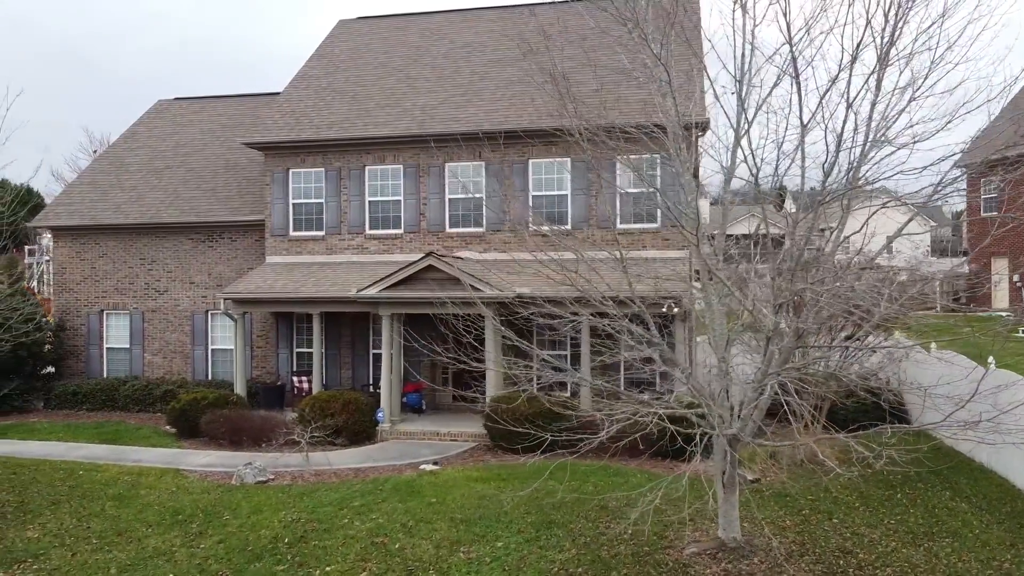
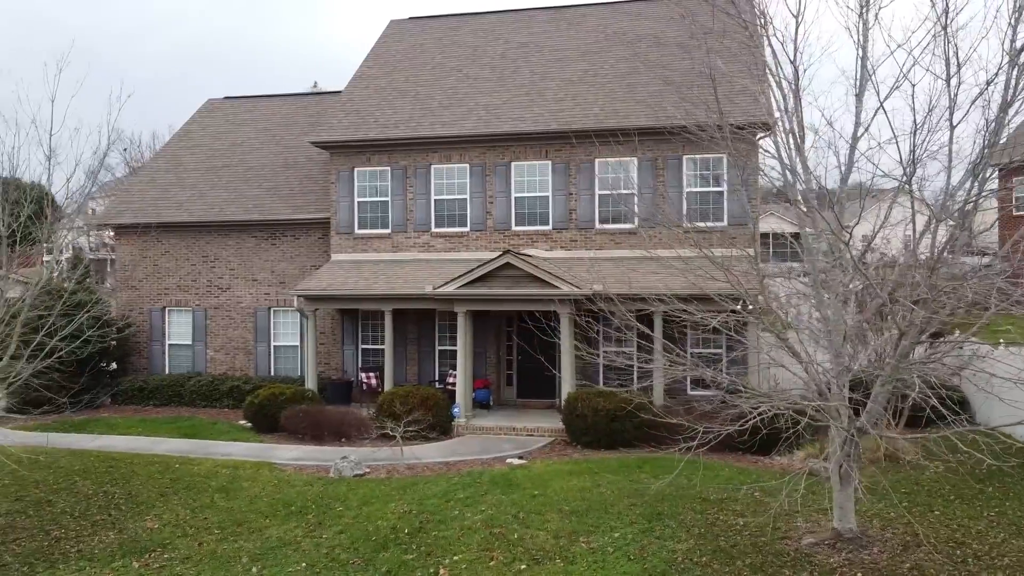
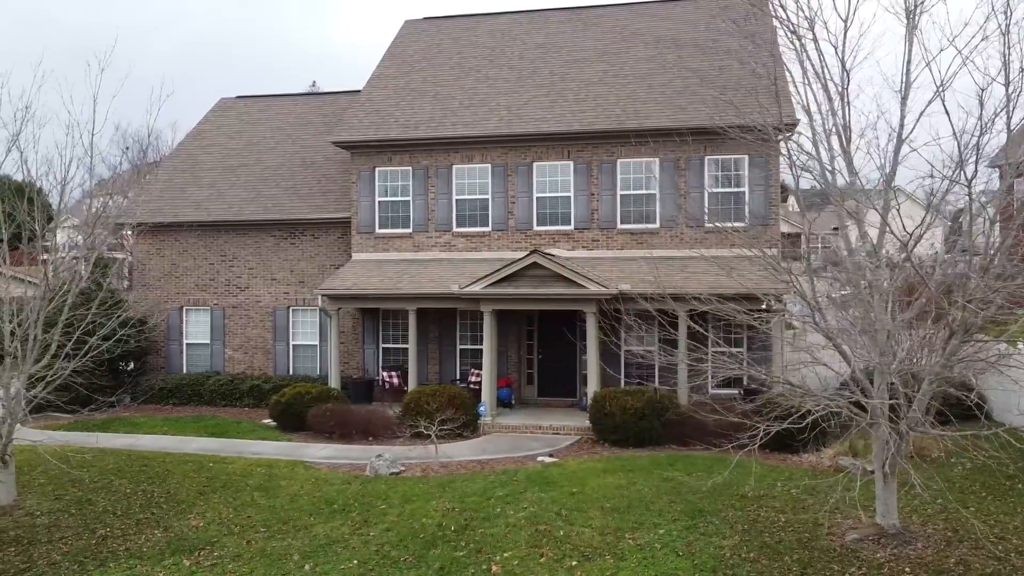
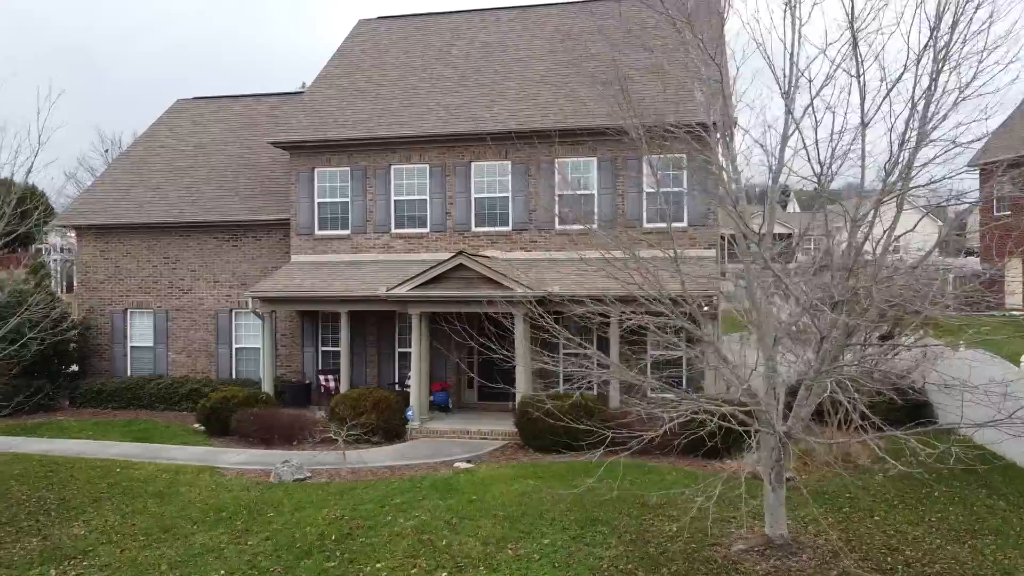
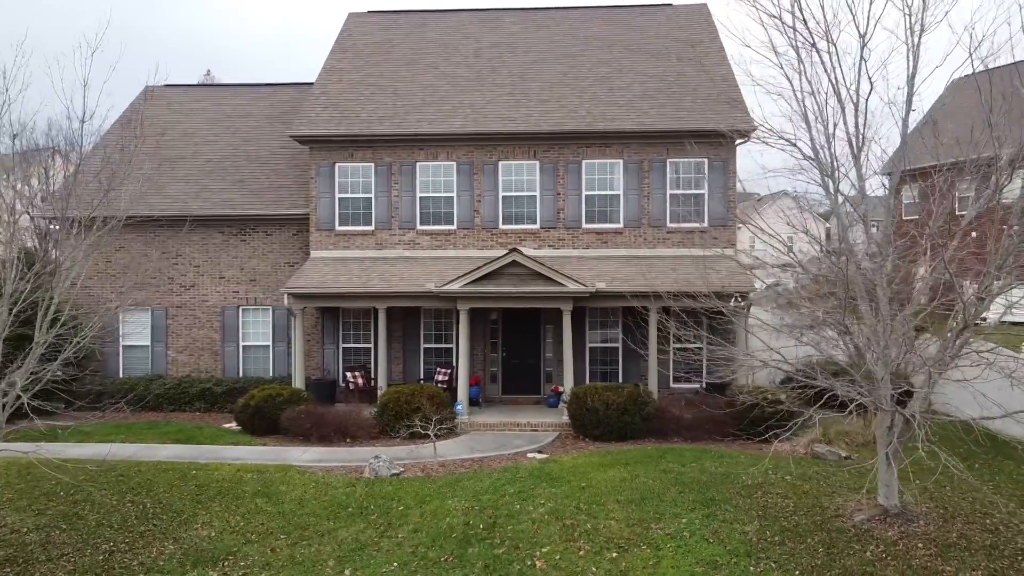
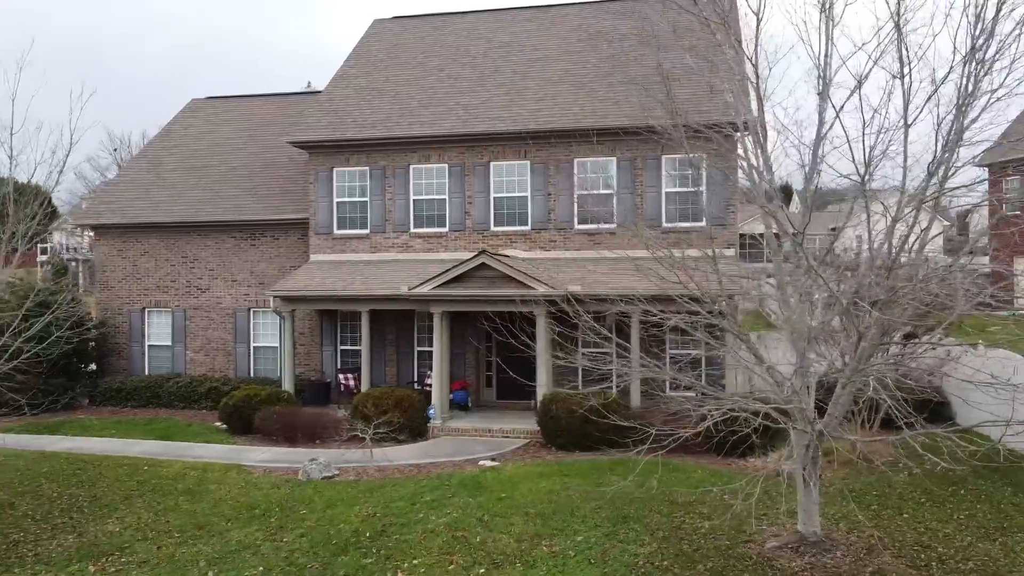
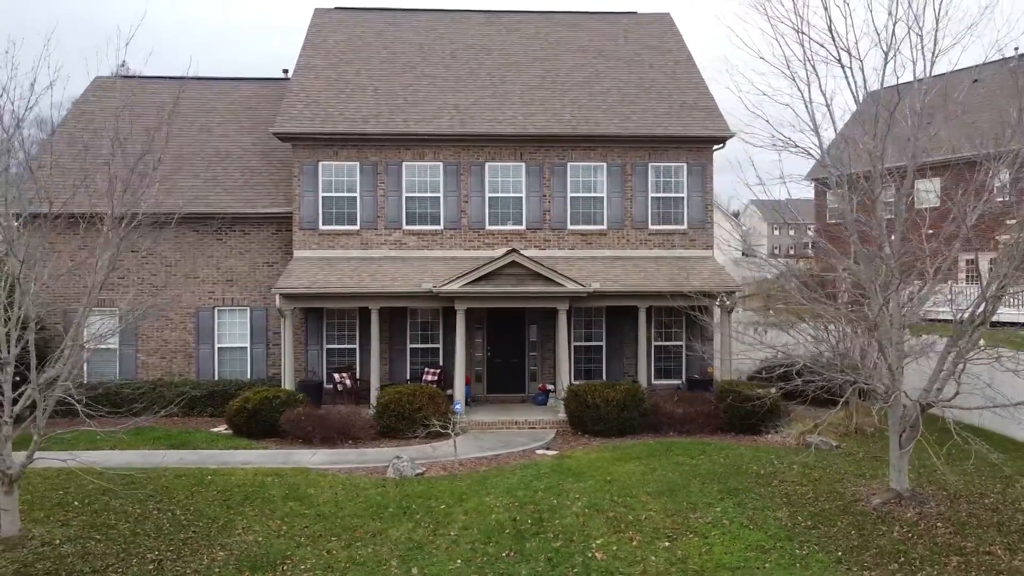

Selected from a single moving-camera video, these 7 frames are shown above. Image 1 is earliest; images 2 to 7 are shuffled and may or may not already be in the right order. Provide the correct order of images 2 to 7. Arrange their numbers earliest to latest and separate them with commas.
4, 6, 2, 3, 5, 7
